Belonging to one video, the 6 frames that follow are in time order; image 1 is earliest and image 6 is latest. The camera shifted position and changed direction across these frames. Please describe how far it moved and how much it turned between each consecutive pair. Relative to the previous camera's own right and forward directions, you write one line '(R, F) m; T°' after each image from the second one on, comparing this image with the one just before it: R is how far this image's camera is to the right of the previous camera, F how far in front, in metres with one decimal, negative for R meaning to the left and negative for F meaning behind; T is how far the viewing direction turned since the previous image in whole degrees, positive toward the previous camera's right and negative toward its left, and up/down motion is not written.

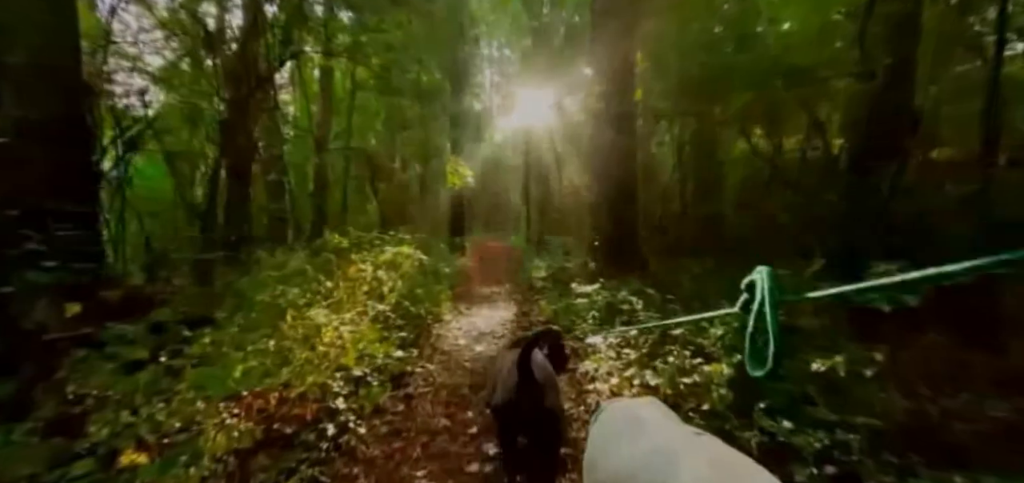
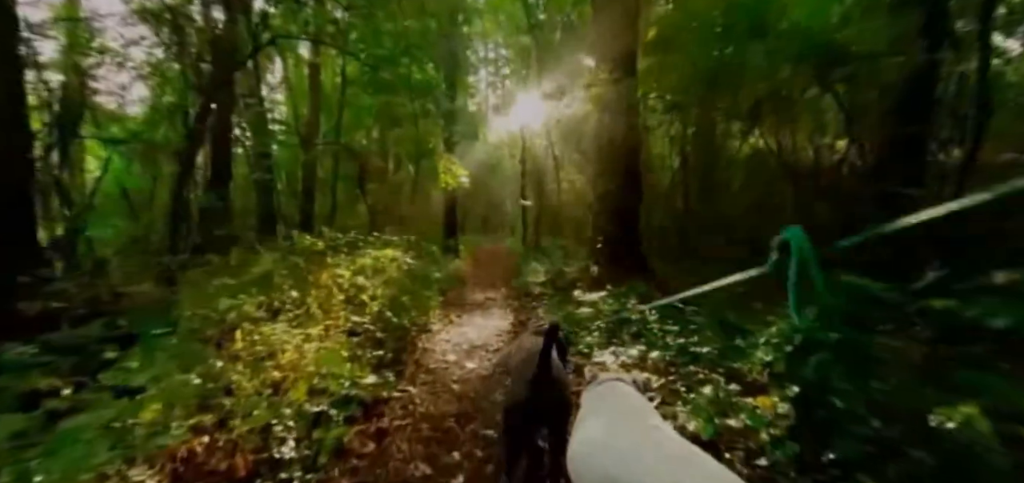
(0.0, +0.8) m; 0°
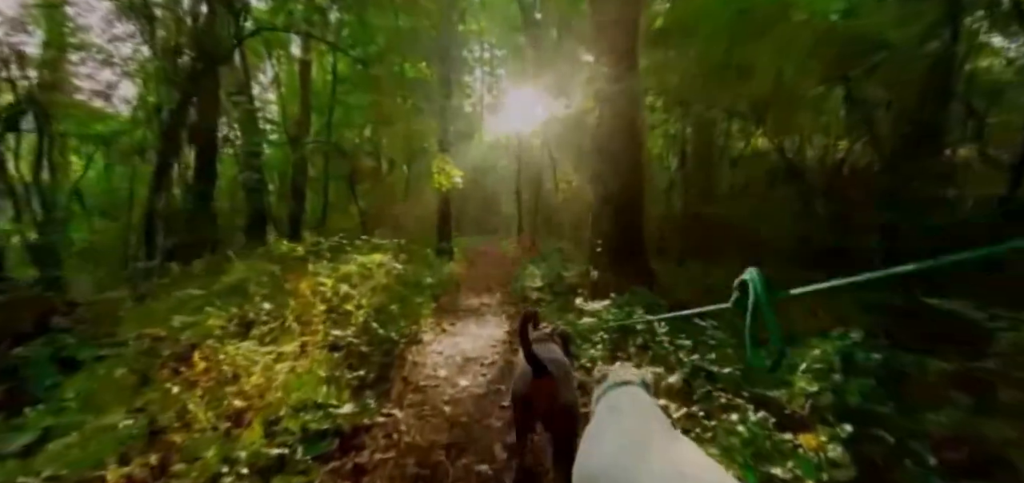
(0.0, +0.5) m; +1°
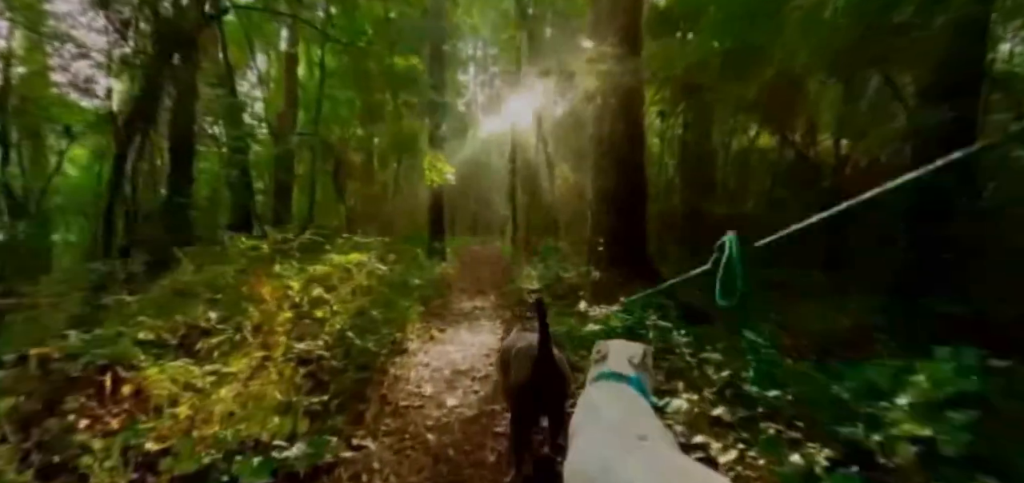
(0.0, +0.7) m; +1°
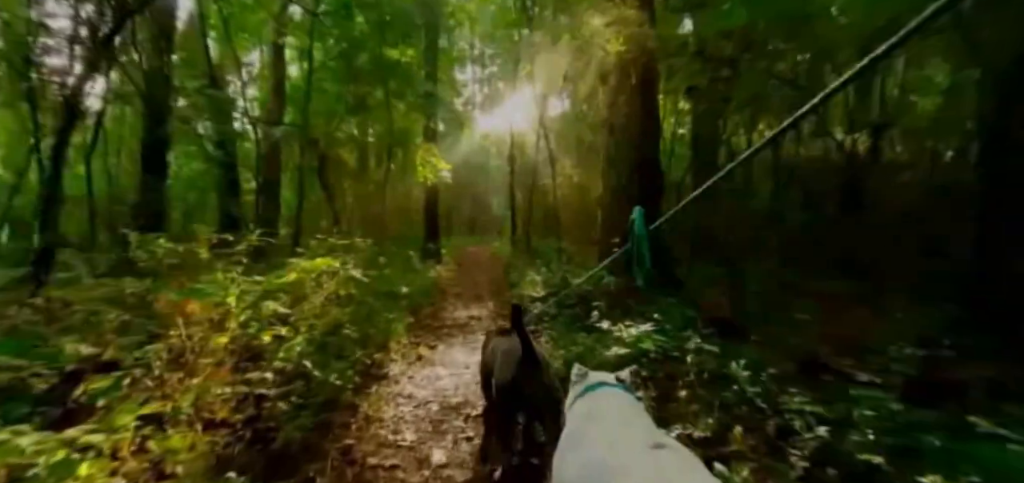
(0.0, +1.1) m; 0°
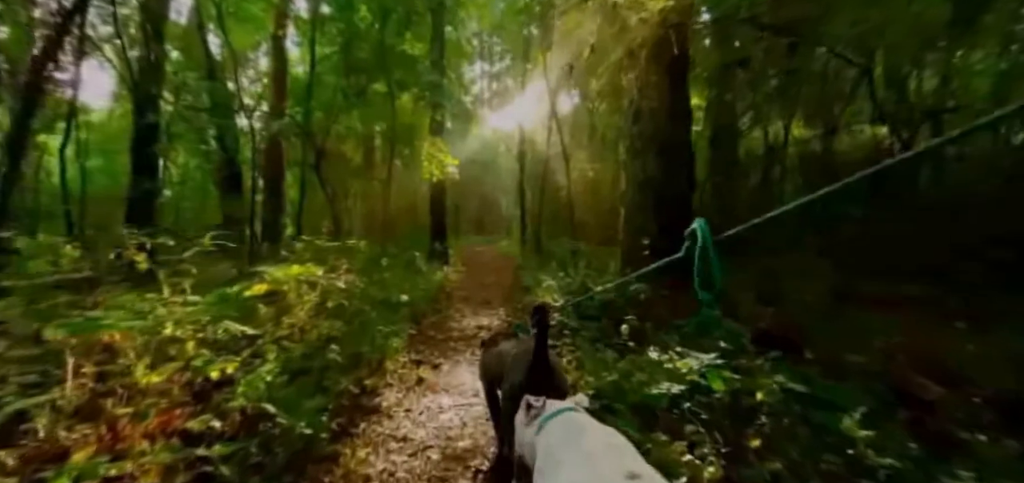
(-0.1, +0.9) m; -1°
